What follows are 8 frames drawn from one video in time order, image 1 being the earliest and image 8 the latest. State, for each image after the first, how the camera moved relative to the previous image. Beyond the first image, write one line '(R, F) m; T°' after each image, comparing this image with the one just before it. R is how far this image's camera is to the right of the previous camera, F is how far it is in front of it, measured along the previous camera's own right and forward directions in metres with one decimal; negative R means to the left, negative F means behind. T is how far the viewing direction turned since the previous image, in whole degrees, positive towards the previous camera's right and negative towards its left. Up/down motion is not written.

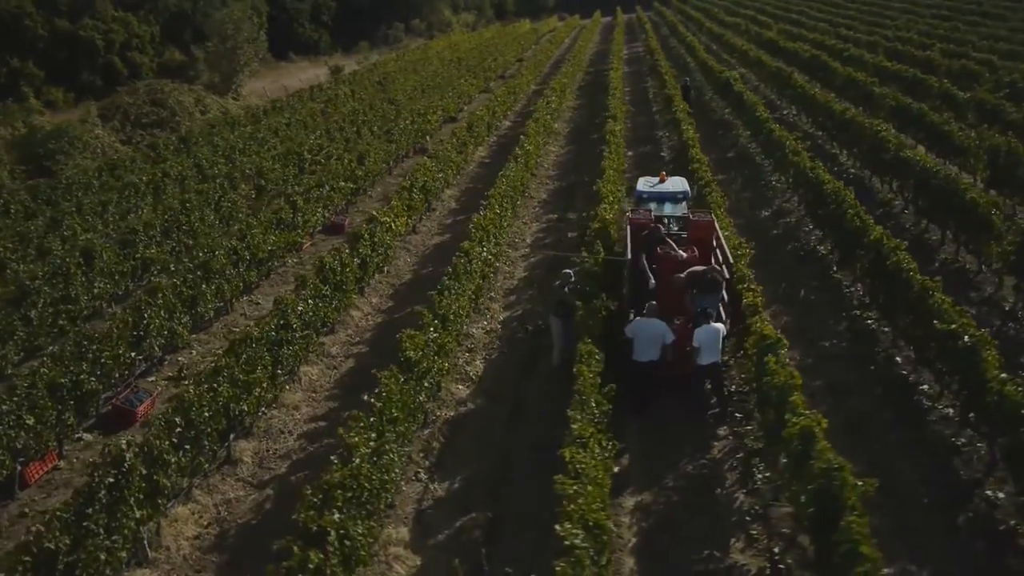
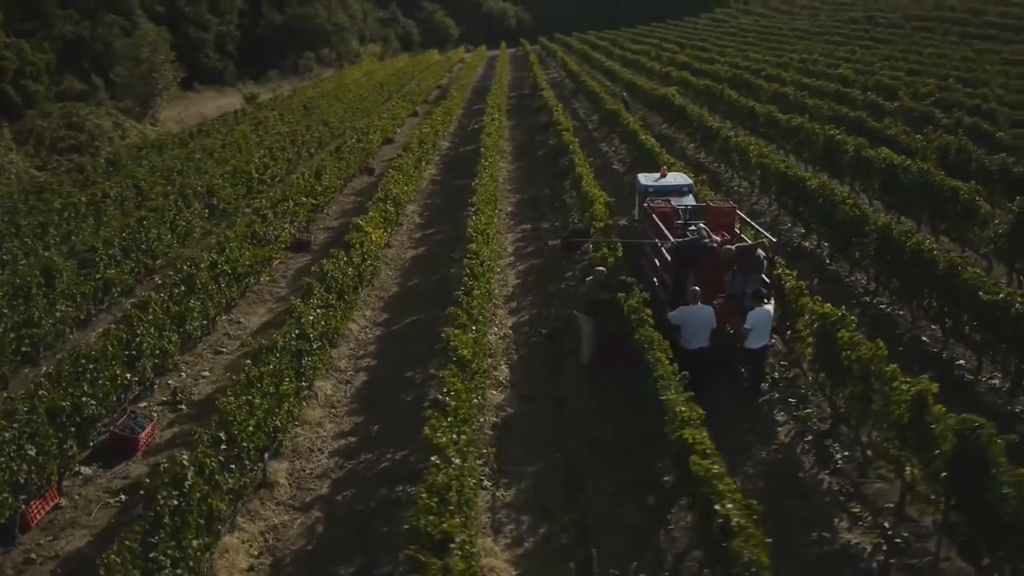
(-2.0, +0.8) m; +7°
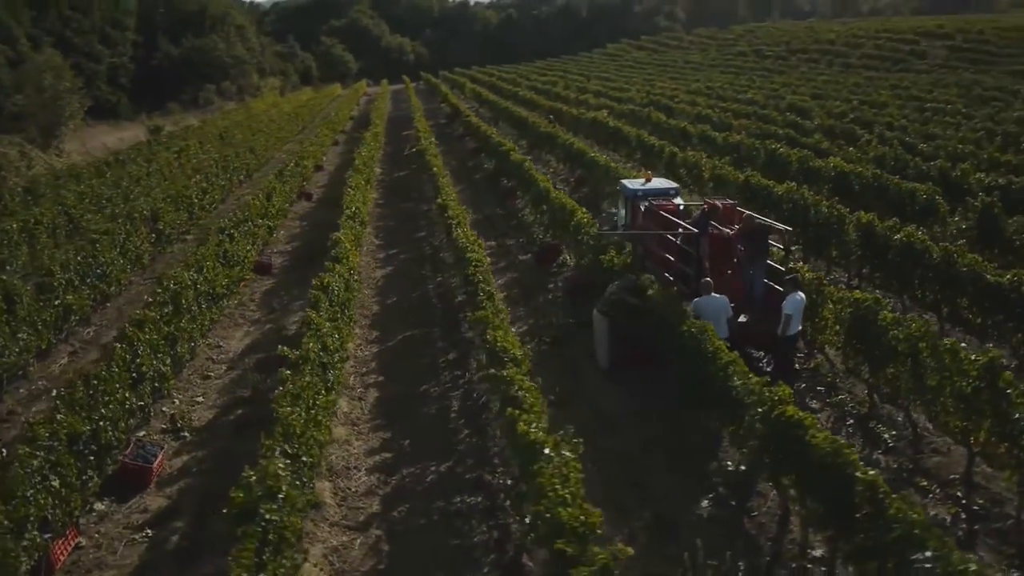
(-1.8, +0.5) m; +8°
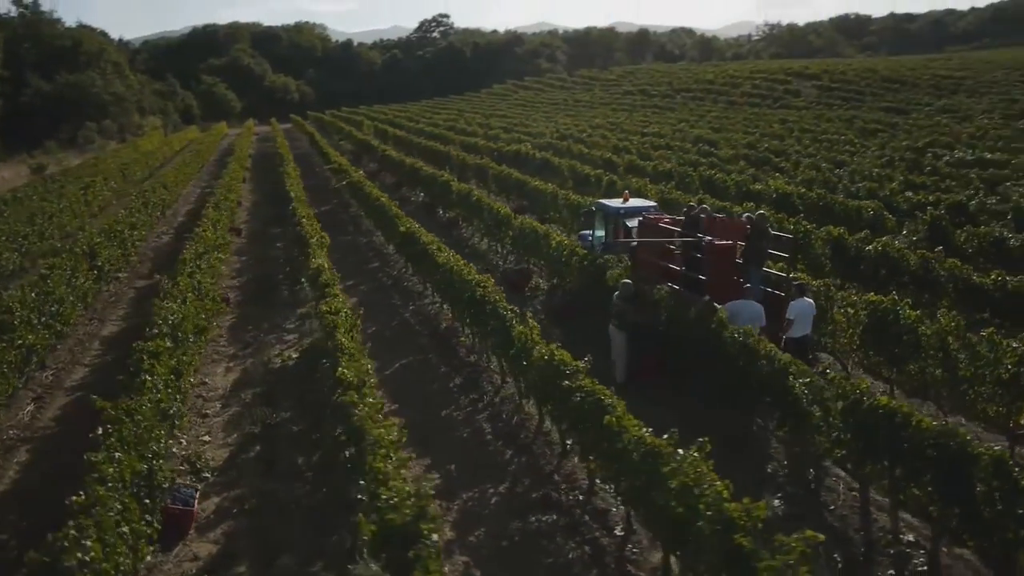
(-2.1, +0.3) m; +9°
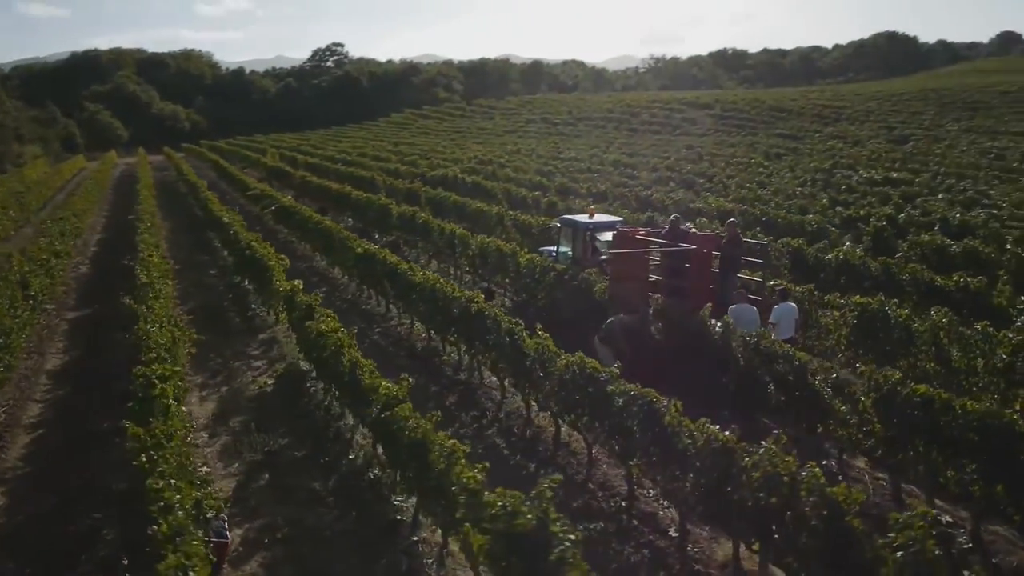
(-1.6, +0.2) m; +8°
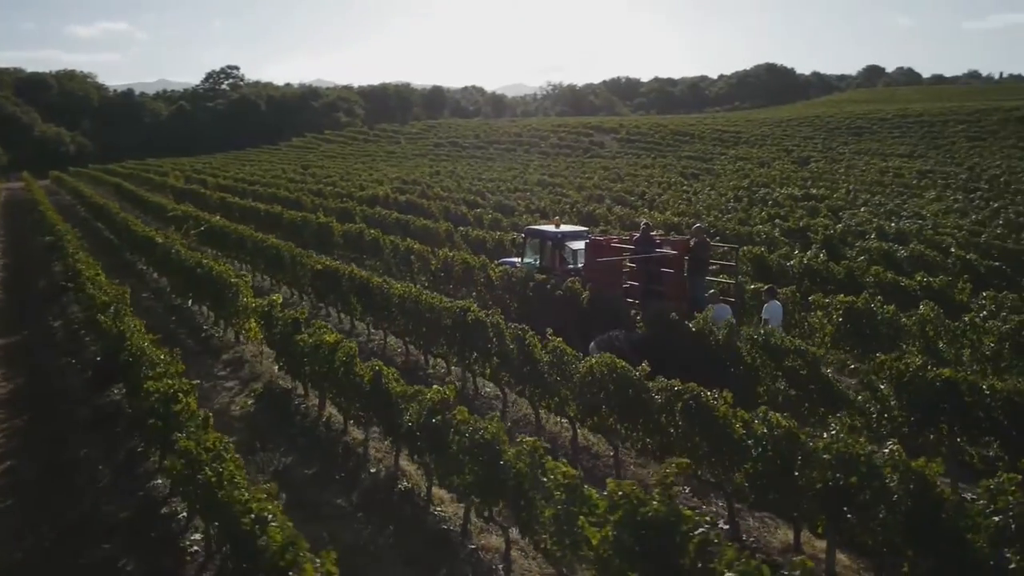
(-1.5, +0.2) m; +7°
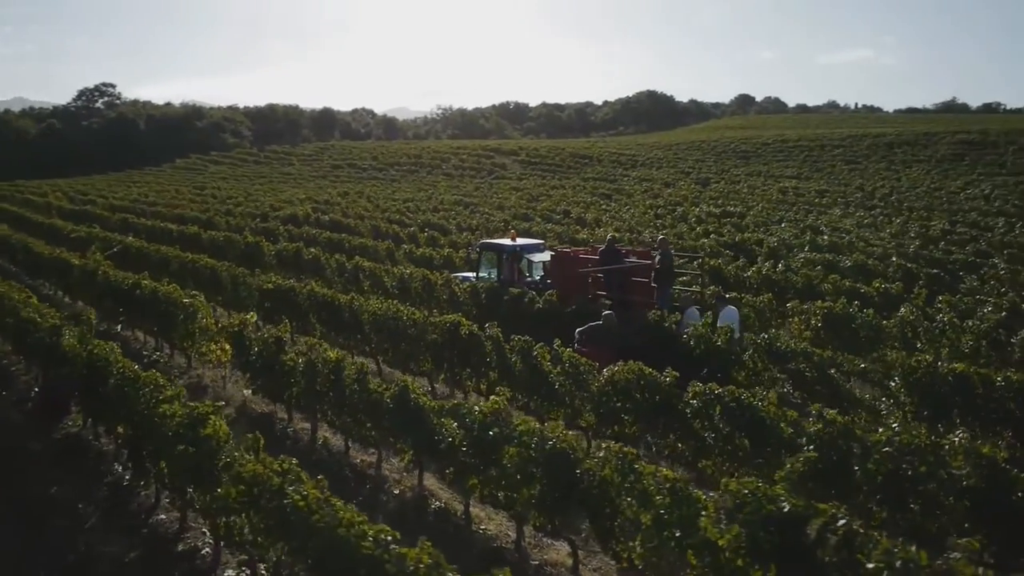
(-1.6, +0.3) m; +8°
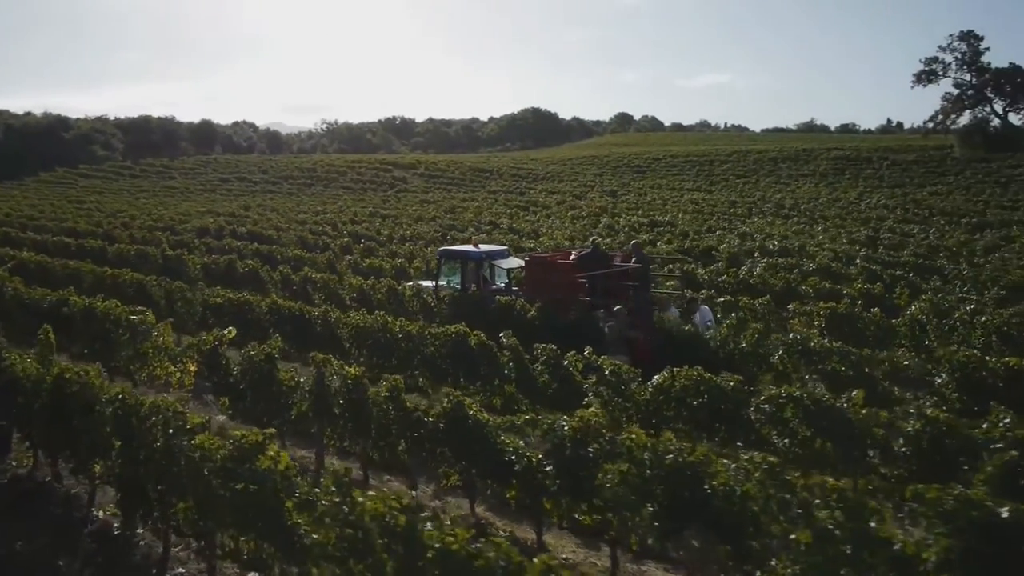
(-1.8, +1.0) m; +8°
